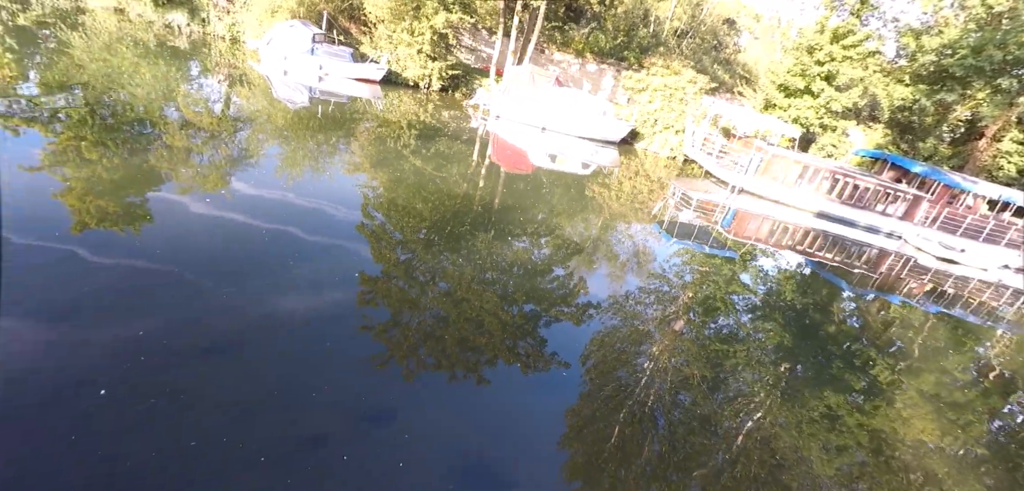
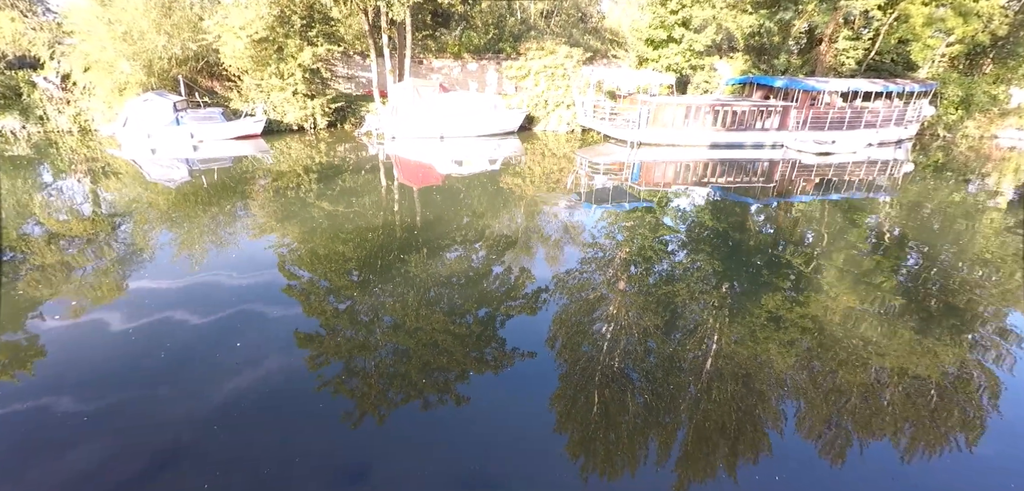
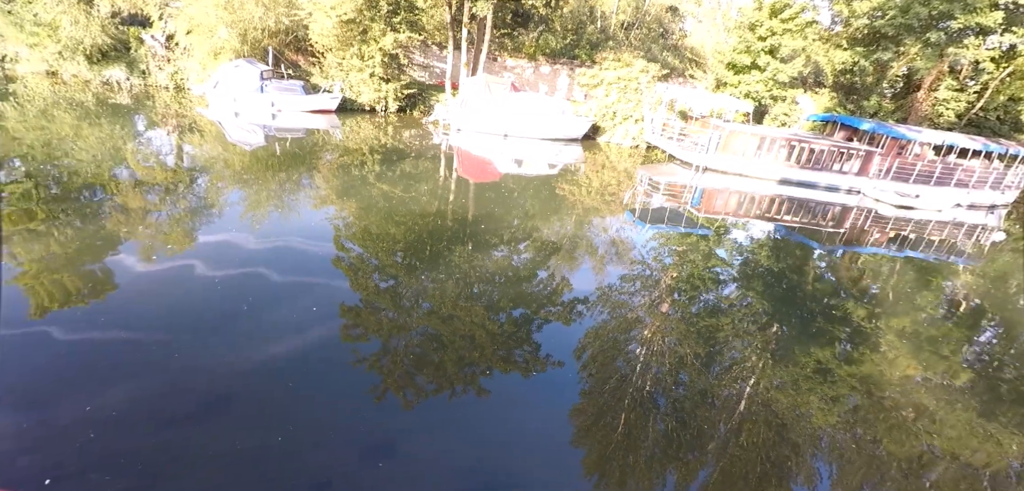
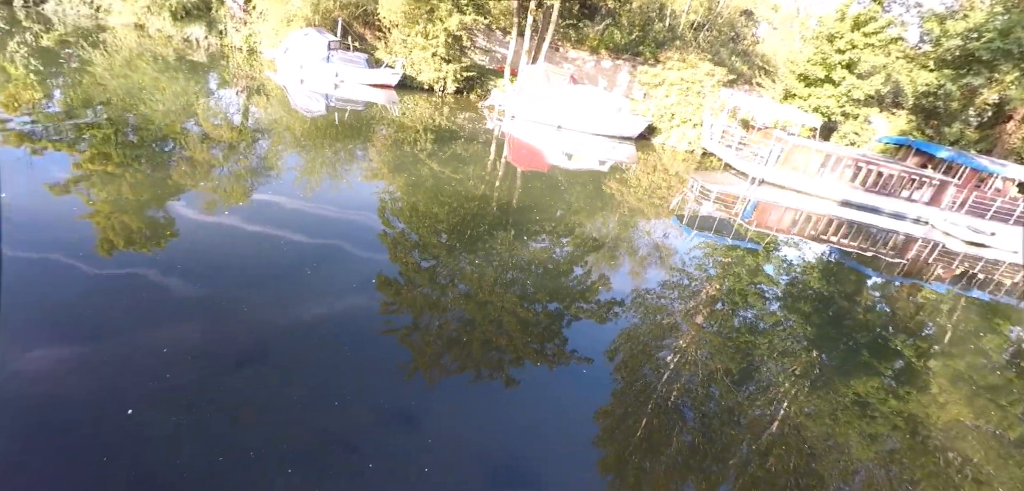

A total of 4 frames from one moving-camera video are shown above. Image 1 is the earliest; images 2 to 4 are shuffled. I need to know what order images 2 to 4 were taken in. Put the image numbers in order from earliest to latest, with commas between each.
4, 3, 2
